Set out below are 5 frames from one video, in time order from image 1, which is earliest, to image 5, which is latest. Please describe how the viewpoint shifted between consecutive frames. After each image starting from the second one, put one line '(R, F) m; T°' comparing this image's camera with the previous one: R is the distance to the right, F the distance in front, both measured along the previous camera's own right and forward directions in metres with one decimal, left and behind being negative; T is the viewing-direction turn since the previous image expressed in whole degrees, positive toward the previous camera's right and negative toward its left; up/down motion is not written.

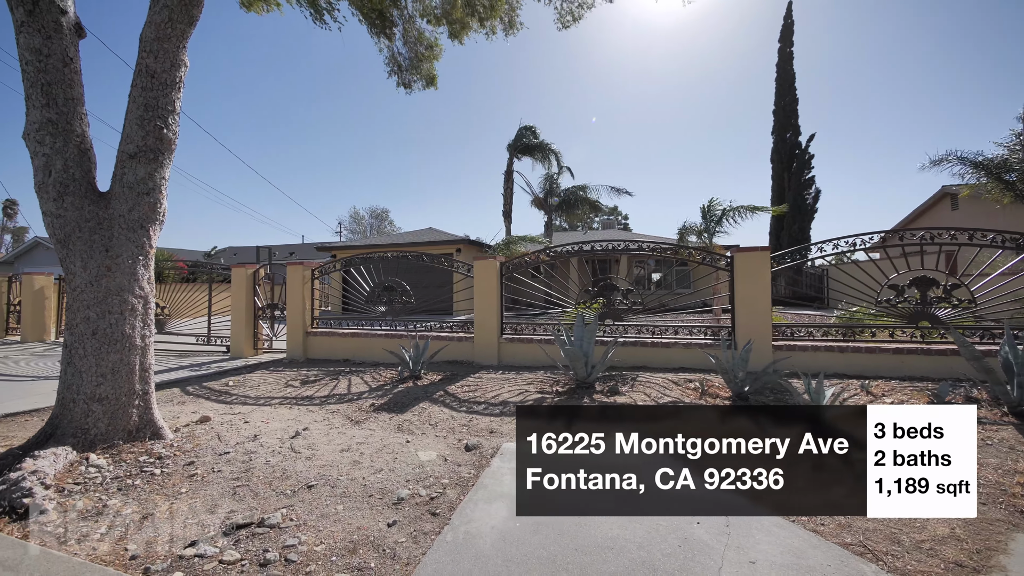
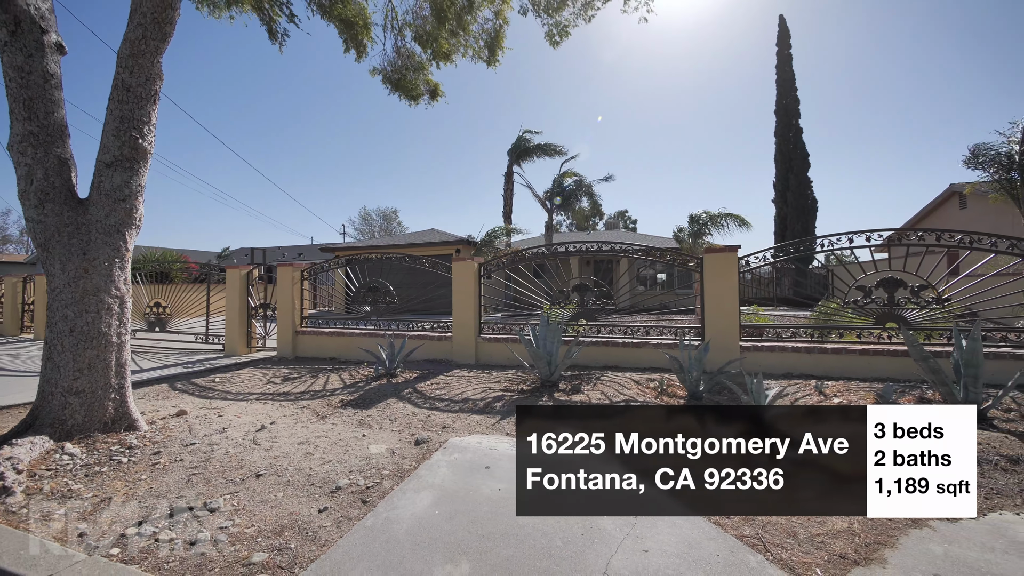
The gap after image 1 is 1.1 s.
(+0.6, -0.1) m; -2°
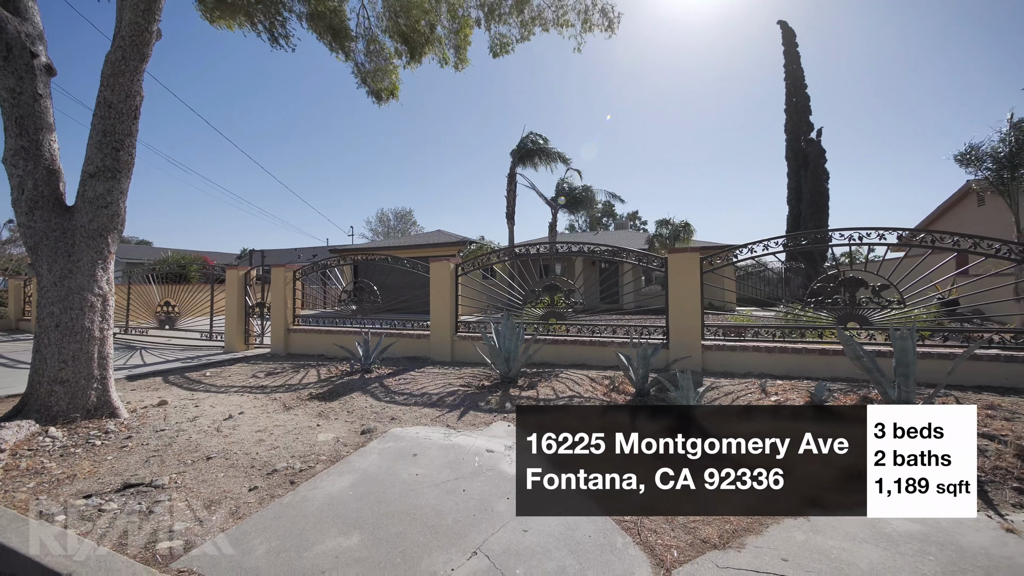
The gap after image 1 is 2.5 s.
(+0.8, -0.2) m; -3°
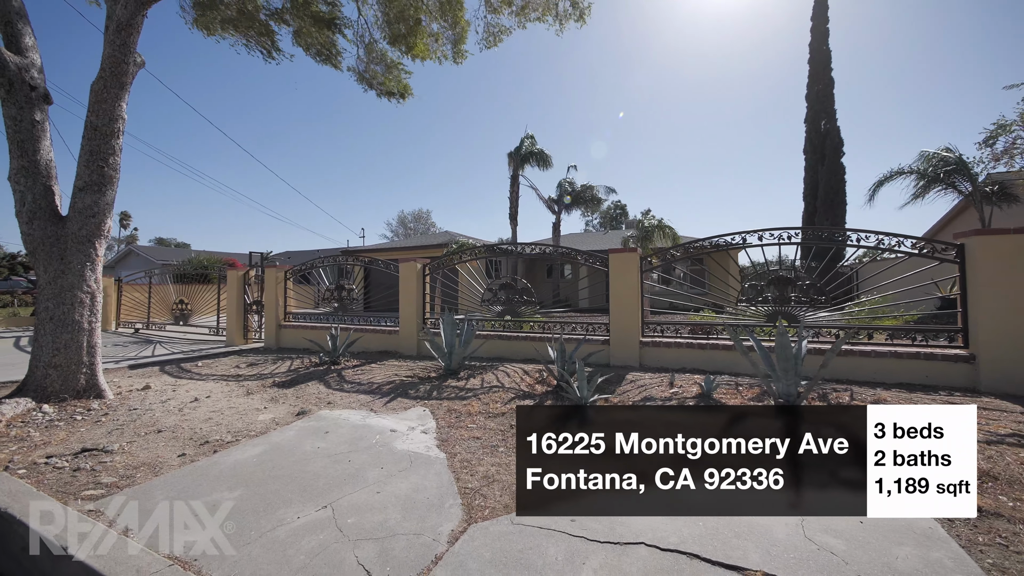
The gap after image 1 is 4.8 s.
(+1.2, -0.4) m; -4°
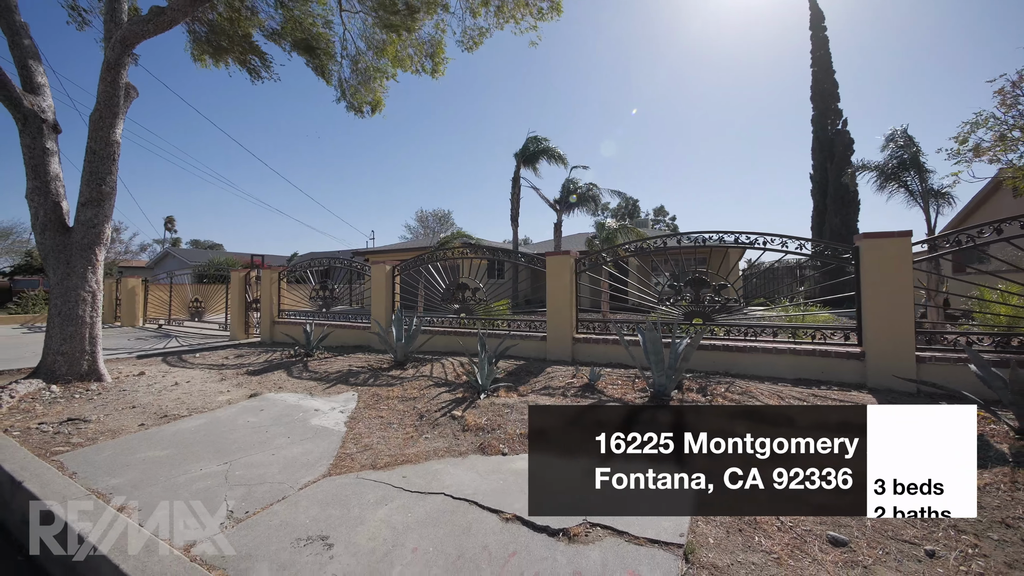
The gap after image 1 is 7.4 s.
(+1.3, -0.5) m; -4°
